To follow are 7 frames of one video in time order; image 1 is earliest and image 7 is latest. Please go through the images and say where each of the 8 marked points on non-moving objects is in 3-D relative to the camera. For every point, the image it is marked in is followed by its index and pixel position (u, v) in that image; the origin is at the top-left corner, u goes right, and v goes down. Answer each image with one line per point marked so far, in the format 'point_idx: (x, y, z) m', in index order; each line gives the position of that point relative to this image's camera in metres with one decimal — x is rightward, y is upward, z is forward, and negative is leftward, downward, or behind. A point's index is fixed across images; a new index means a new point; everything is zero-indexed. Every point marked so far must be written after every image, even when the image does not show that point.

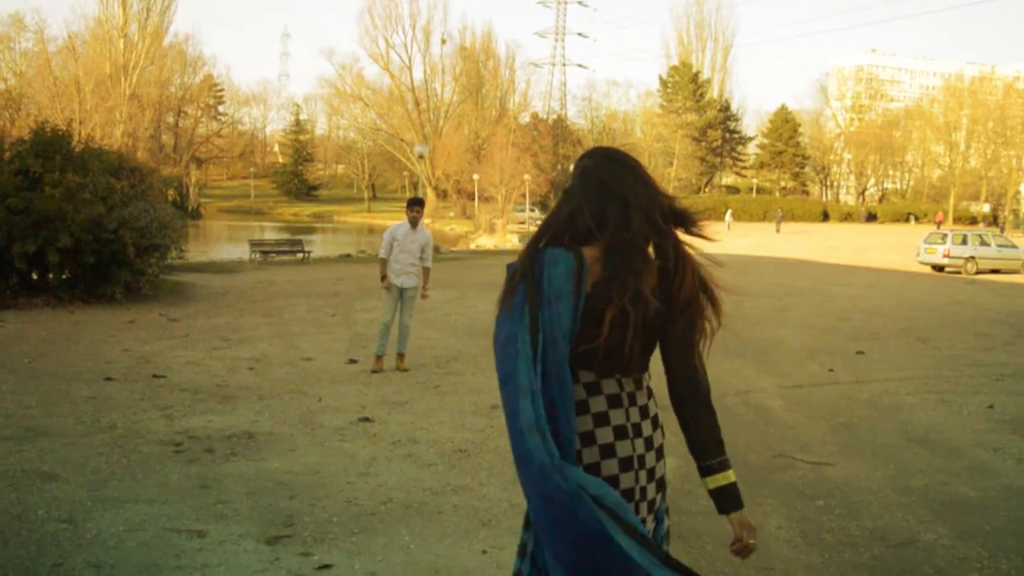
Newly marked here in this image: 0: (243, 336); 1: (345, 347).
0: (-2.7, -0.5, +11.3) m
1: (-1.5, -0.6, +10.5) m
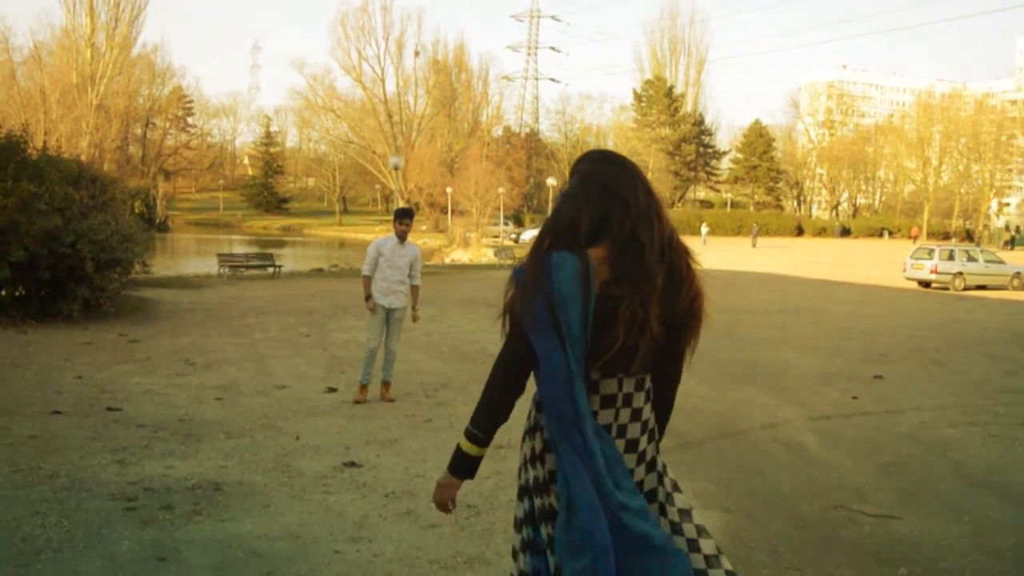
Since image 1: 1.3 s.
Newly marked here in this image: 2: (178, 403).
0: (-2.7, -0.7, +10.4) m
1: (-1.6, -0.7, +9.6) m
2: (-2.3, -0.8, +7.7) m
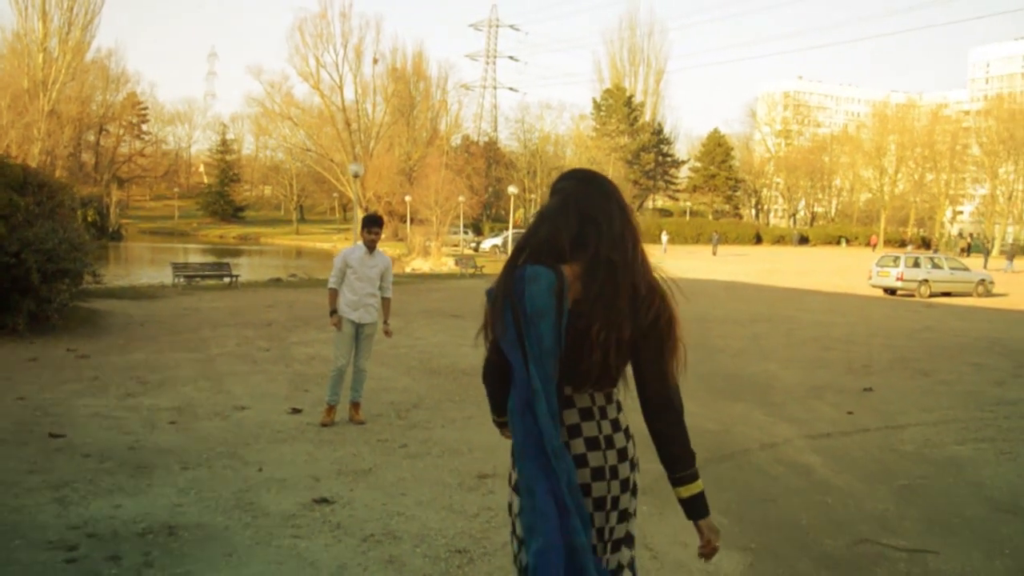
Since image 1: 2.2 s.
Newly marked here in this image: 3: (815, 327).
0: (-3.0, -0.8, +9.7) m
1: (-1.8, -0.8, +8.9) m
2: (-2.4, -0.9, +7.0) m
3: (+5.1, -0.7, +19.2) m
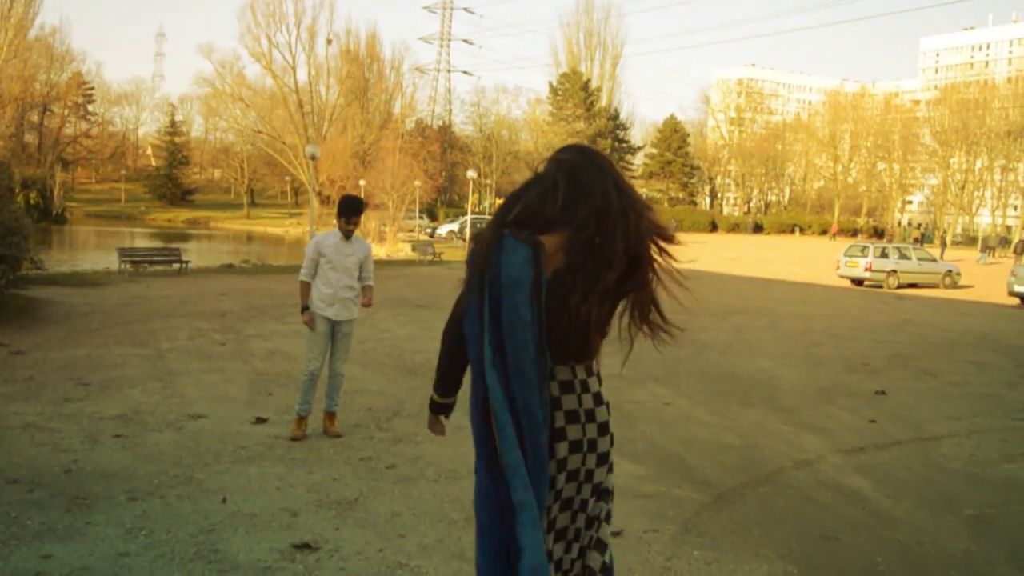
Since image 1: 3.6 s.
0: (-3.1, -0.7, +8.6) m
1: (-1.9, -0.8, +8.0) m
2: (-2.4, -0.8, +6.0) m
3: (+4.6, -0.5, +18.5) m
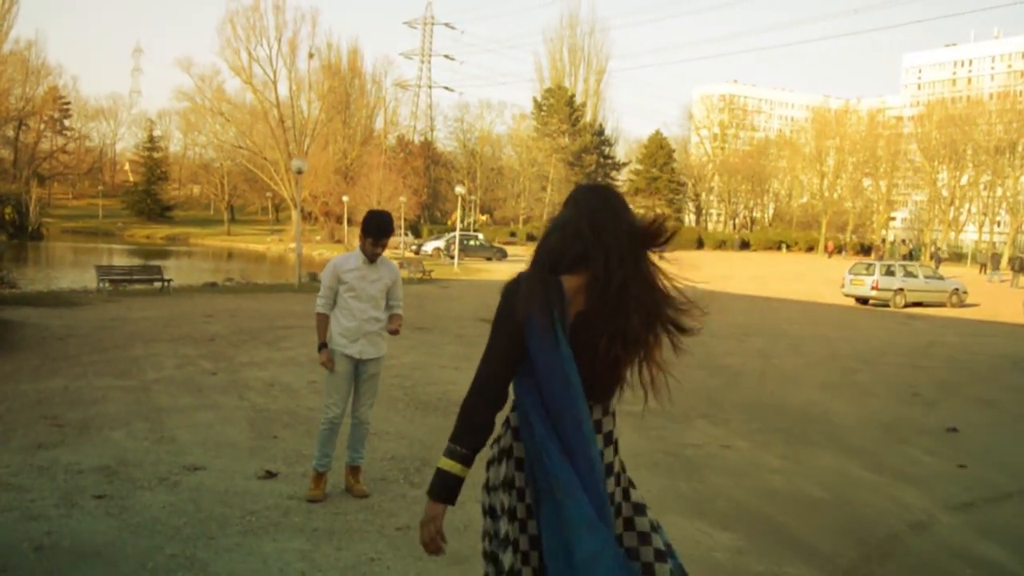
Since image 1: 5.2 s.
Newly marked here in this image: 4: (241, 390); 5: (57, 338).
0: (-2.8, -0.9, +7.5) m
1: (-1.6, -0.9, +6.9) m
2: (-2.1, -1.0, +5.0) m
3: (+4.7, -0.8, +17.5) m
4: (-2.3, -0.8, +9.5) m
5: (-5.2, -0.6, +13.0) m
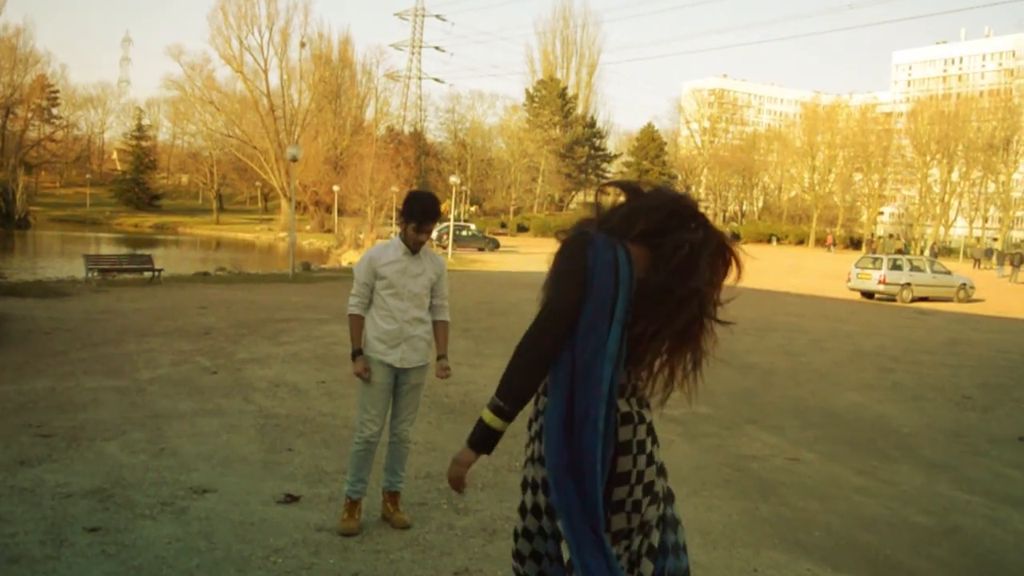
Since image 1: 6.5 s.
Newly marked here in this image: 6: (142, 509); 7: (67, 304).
0: (-2.6, -0.8, +6.7) m
1: (-1.3, -0.9, +6.1) m
2: (-1.8, -0.9, +4.1) m
3: (+4.8, -0.7, +16.8) m
4: (-2.0, -0.8, +8.7) m
5: (-5.0, -0.5, +12.1) m
6: (-1.6, -0.9, +4.8) m
7: (-6.2, -0.2, +15.9) m
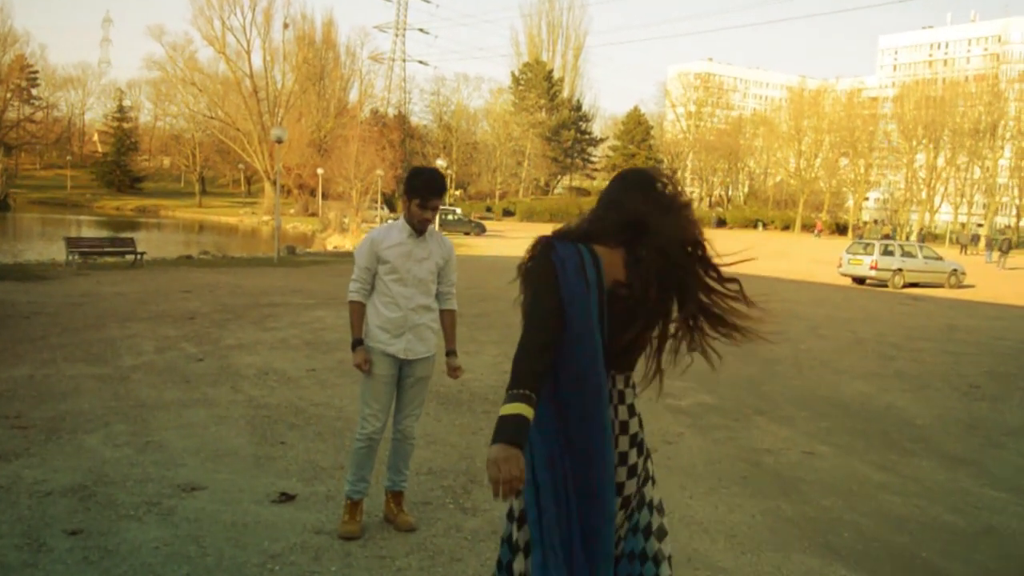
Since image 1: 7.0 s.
0: (-2.5, -0.7, +6.4) m
1: (-1.3, -0.8, +5.7) m
2: (-1.8, -0.9, +3.8) m
3: (+4.7, -0.5, +16.6) m
4: (-2.0, -0.7, +8.3) m
5: (-5.1, -0.3, +11.8) m
6: (-1.5, -0.9, +4.5) m
7: (-6.3, 0.0, +15.4) m
